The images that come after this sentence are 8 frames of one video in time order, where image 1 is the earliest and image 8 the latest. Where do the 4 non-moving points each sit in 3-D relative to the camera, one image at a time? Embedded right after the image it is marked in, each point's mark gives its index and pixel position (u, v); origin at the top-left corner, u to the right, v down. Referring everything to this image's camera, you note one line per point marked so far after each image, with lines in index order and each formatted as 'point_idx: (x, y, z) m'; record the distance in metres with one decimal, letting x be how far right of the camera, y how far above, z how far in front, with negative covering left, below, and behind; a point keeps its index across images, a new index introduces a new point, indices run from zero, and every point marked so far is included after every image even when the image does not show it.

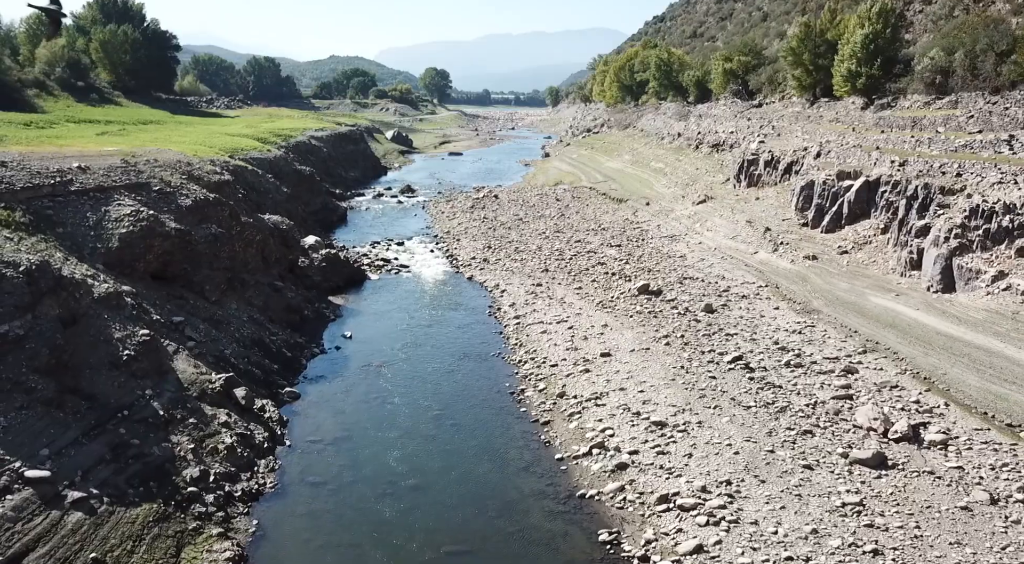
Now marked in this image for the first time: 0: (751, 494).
0: (+4.1, -3.6, +12.7) m
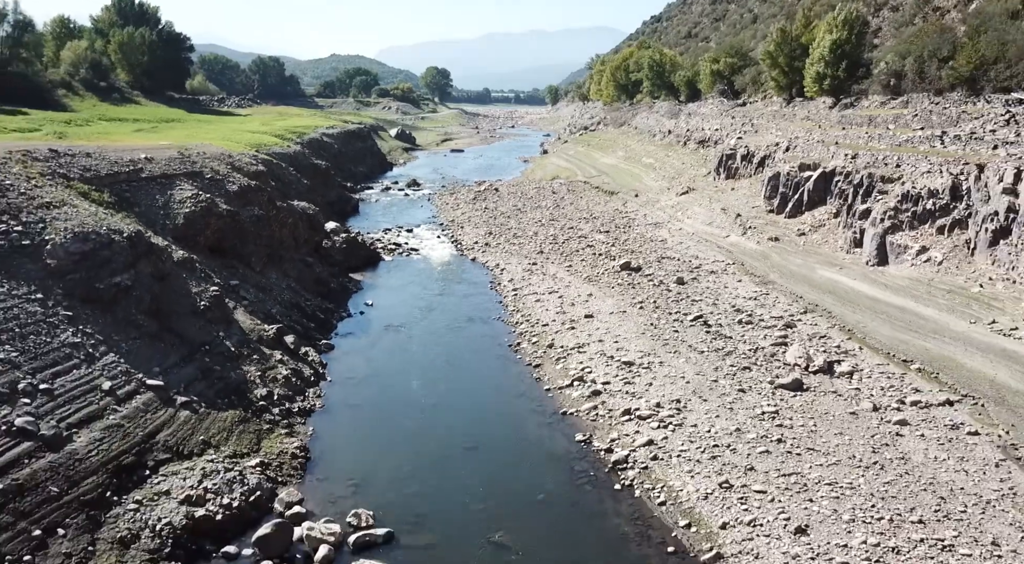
0: (+4.1, -2.8, +16.5) m
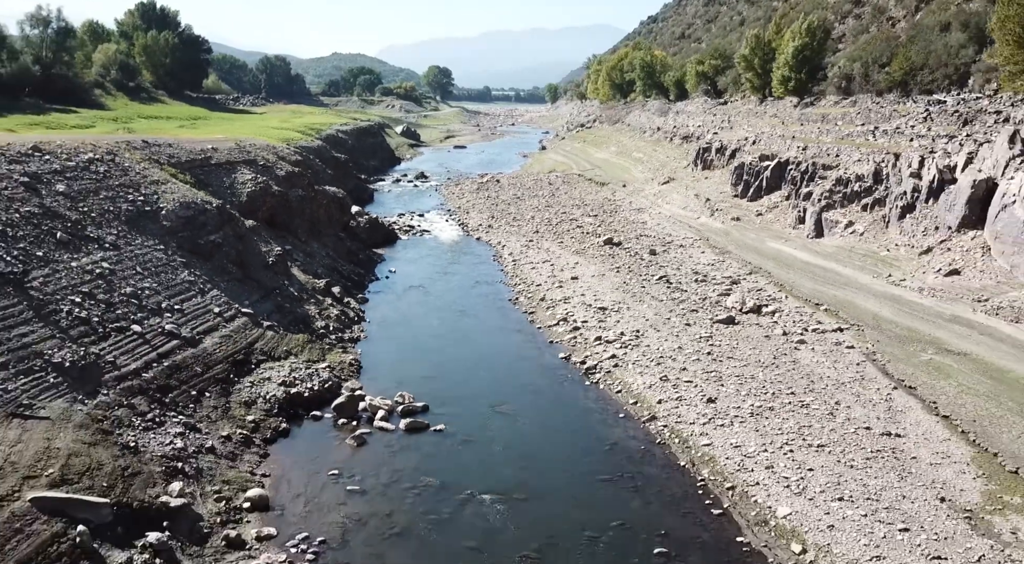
0: (+4.1, -1.5, +21.8) m
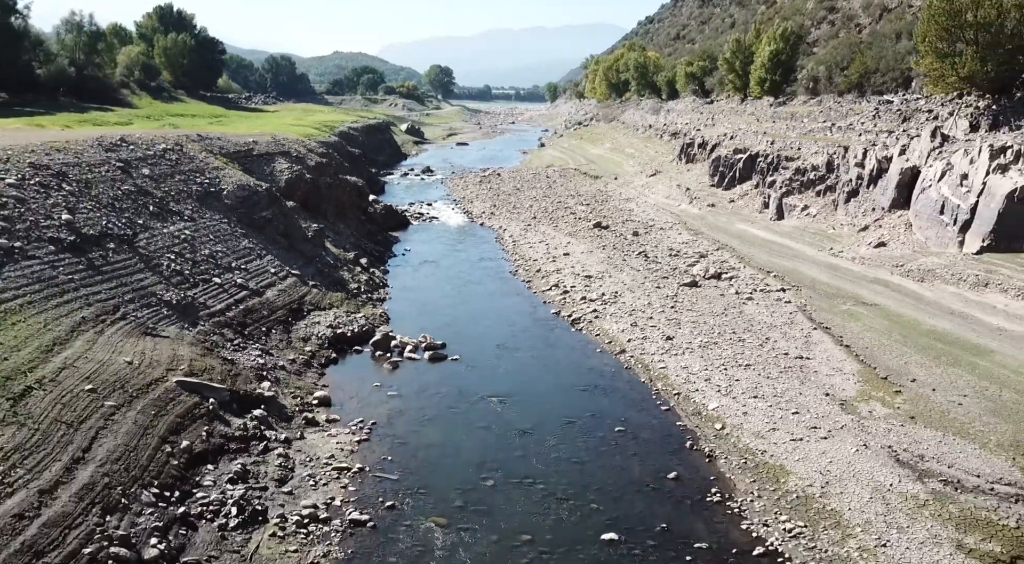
0: (+4.1, -0.4, +26.4) m
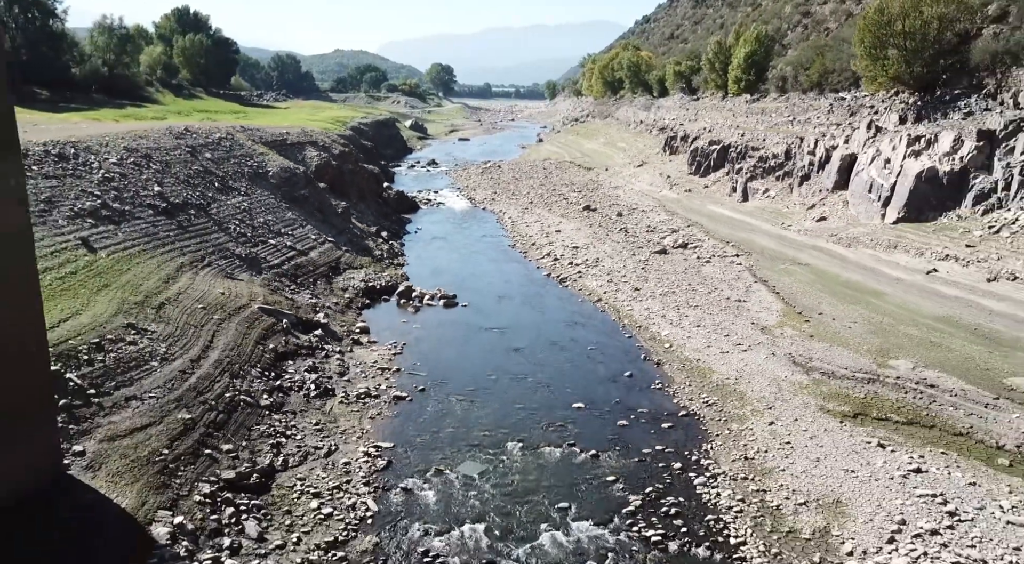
0: (+4.0, +0.9, +31.5) m
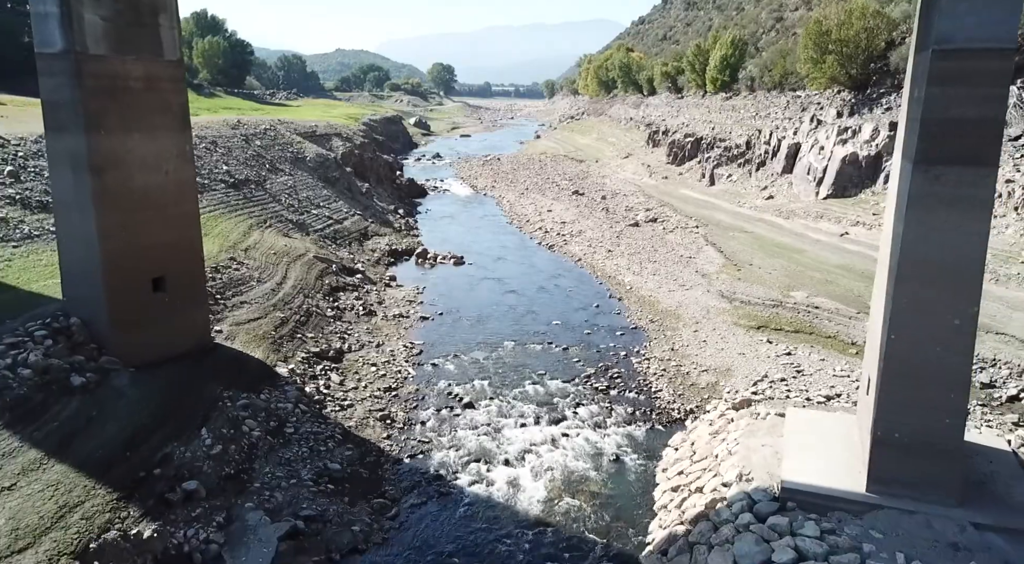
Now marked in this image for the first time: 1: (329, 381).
0: (+3.8, +2.5, +37.7) m
1: (-4.3, -2.3, +17.7) m
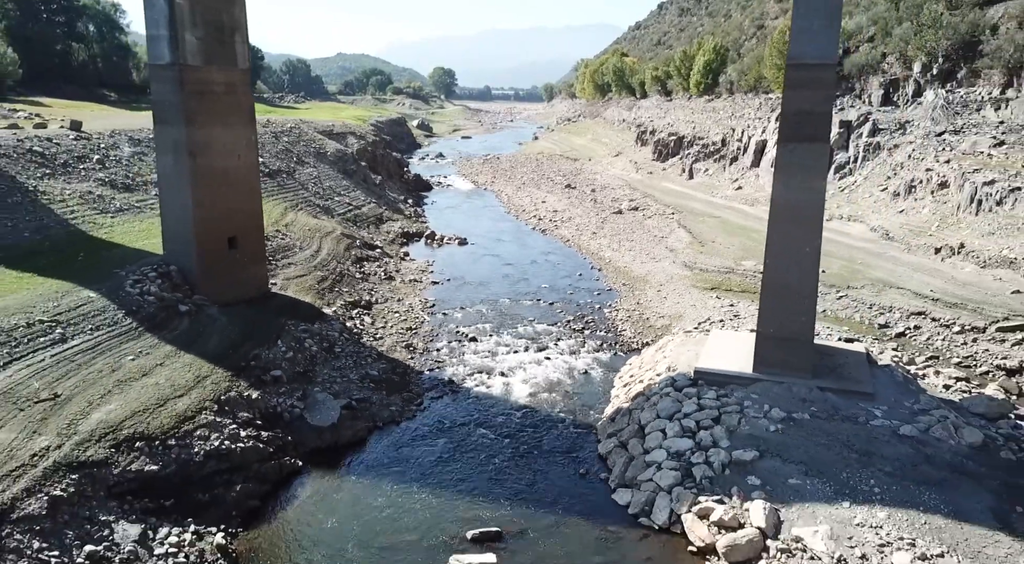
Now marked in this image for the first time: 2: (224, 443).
0: (+3.7, +3.6, +42.4) m
1: (-4.5, -1.2, +22.4) m
2: (-5.1, -2.8, +13.4) m
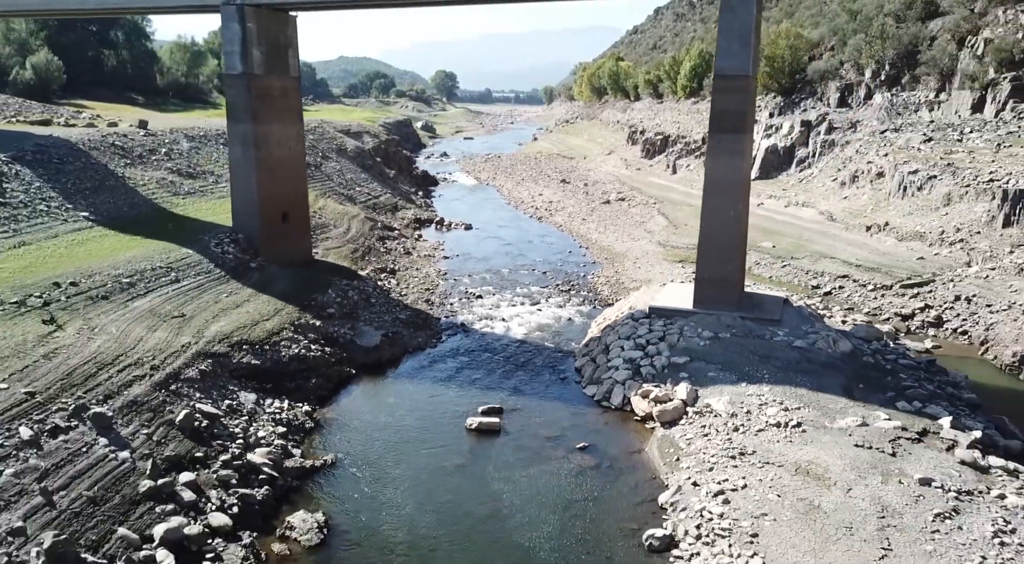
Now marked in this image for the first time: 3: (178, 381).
0: (+3.7, +4.7, +47.5) m
1: (-4.5, 0.0, +27.5) m
2: (-5.2, -1.7, +18.5) m
3: (-6.8, -2.1, +15.2) m
